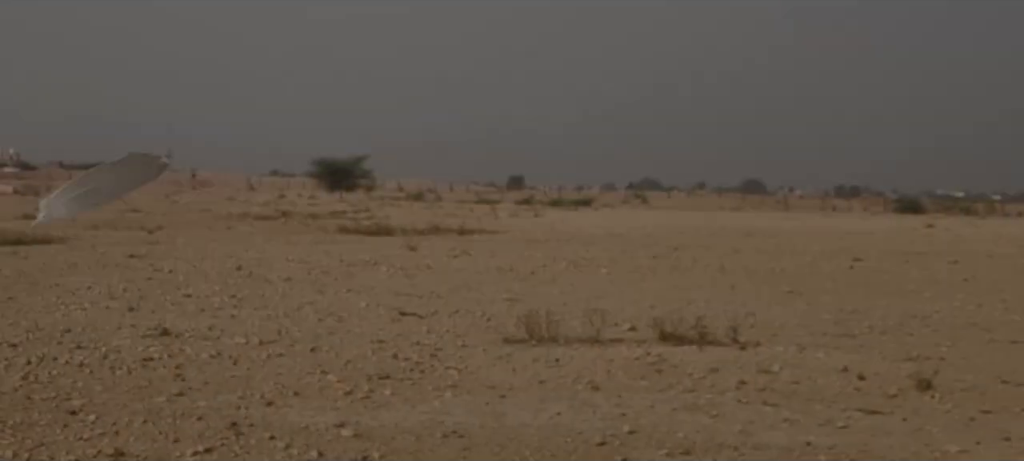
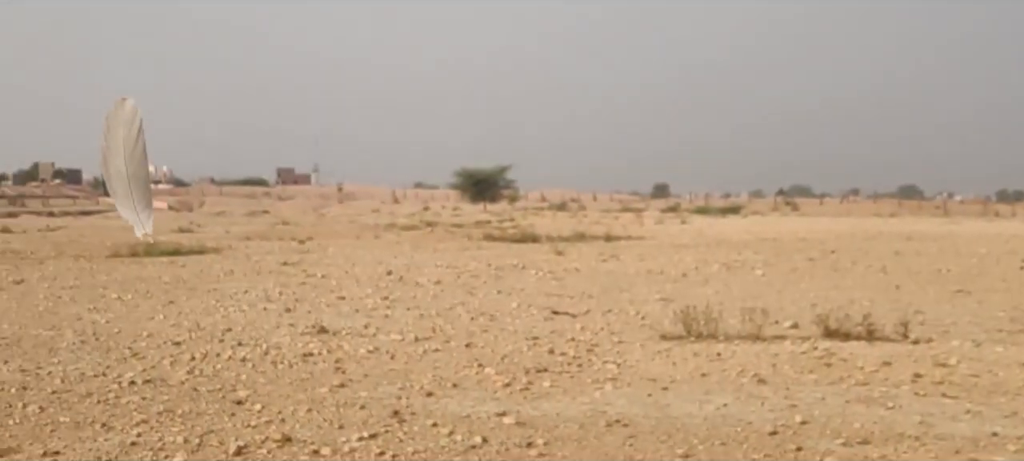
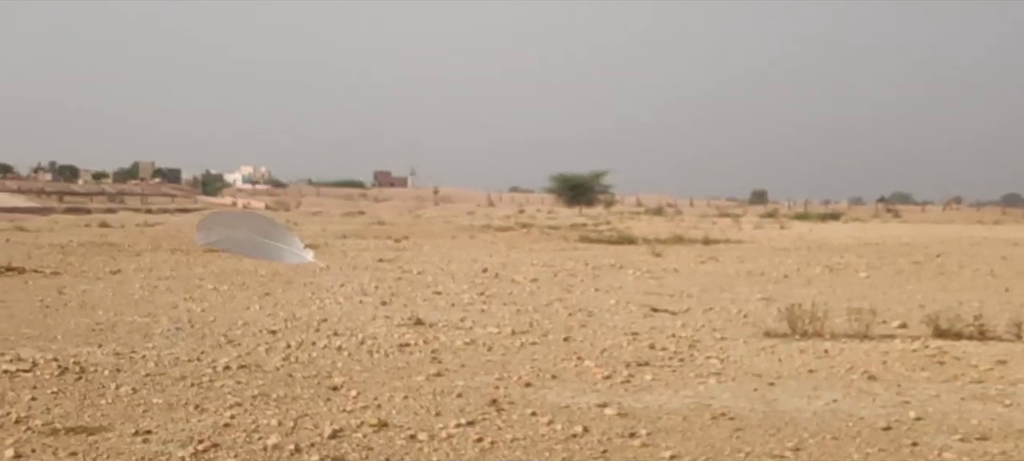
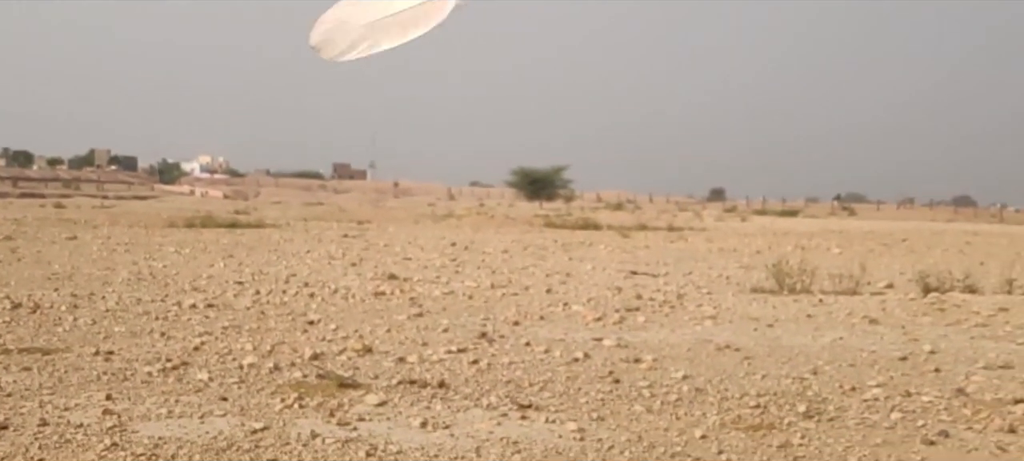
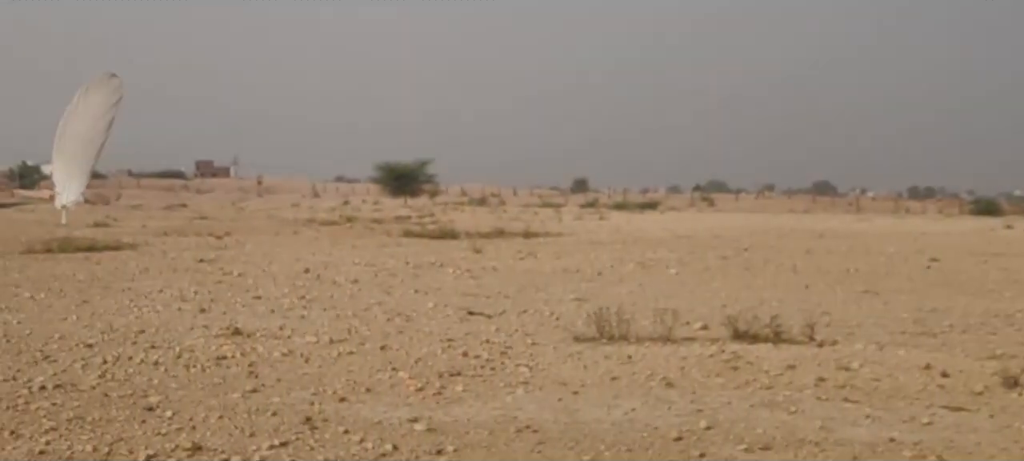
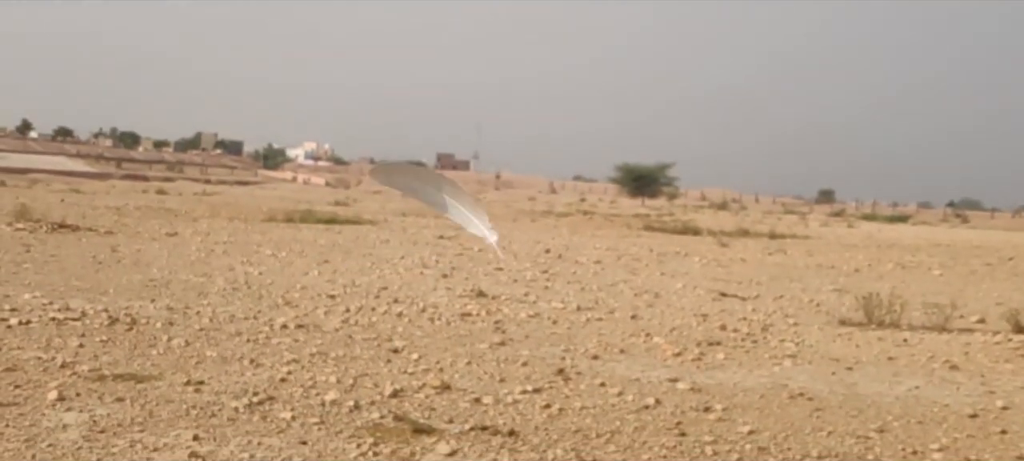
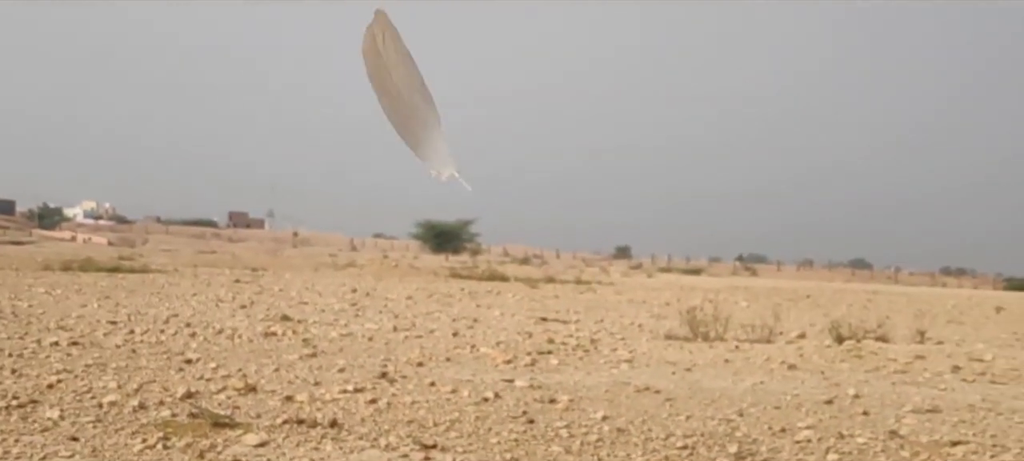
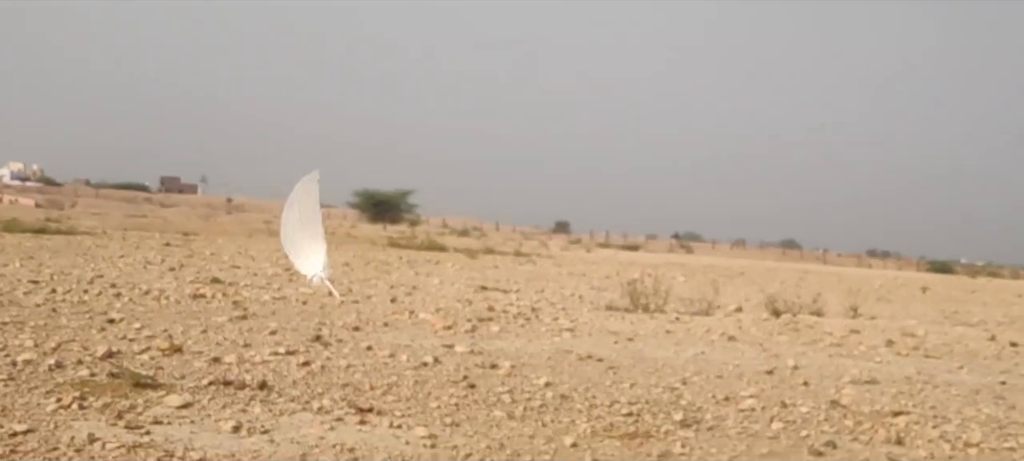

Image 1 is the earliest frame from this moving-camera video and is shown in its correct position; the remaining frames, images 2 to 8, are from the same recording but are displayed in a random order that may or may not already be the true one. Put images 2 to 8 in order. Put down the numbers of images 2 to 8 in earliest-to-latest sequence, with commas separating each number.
5, 2, 3, 6, 4, 7, 8
